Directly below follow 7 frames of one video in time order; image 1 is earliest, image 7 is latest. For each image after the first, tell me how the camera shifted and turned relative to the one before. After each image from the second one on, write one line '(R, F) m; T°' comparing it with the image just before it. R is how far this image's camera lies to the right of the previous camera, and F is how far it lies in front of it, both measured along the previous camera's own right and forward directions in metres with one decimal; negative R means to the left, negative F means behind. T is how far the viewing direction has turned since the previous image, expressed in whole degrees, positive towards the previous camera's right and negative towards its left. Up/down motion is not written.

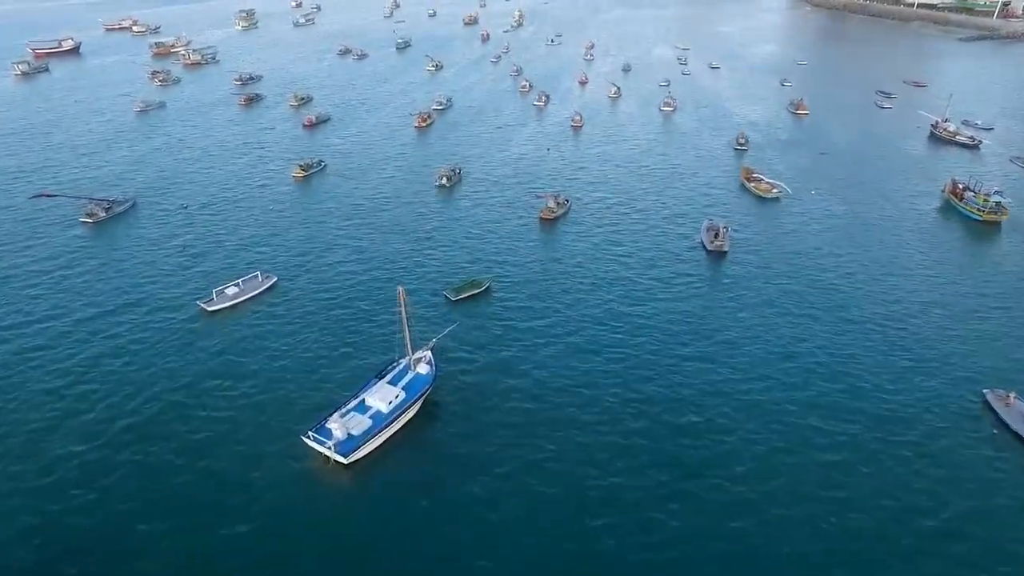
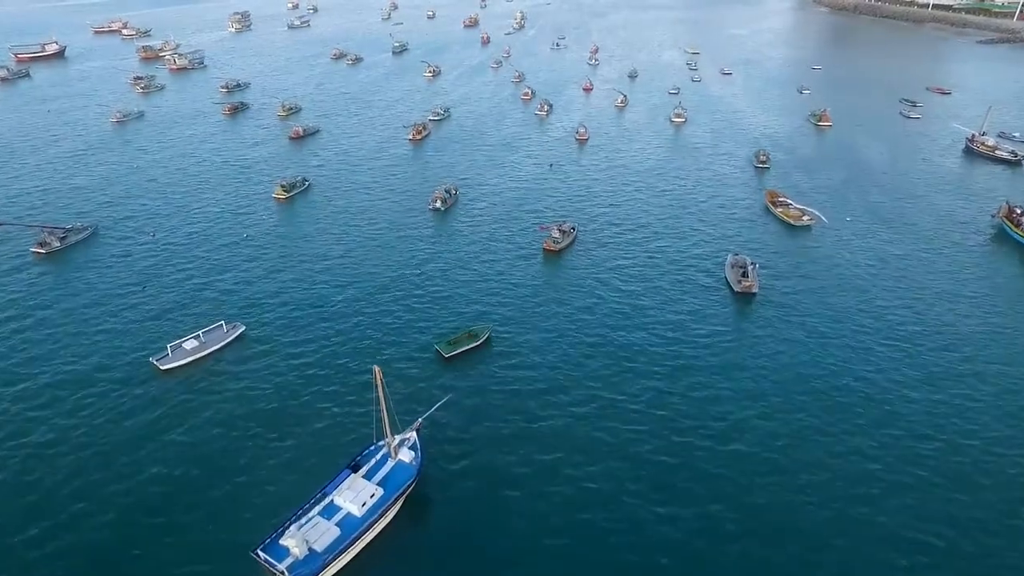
(+0.1, +11.9) m; 0°
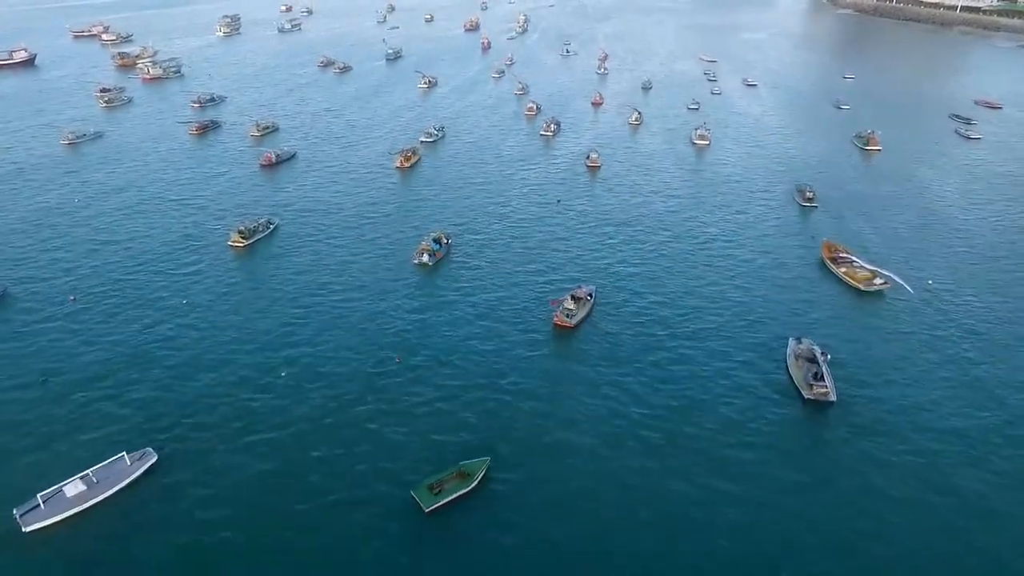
(0.0, +21.0) m; 0°
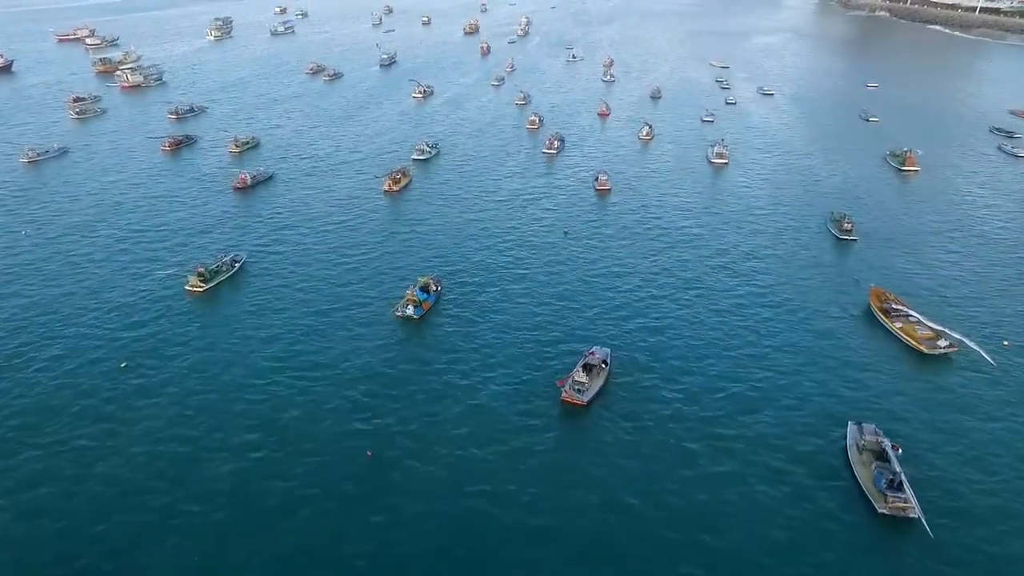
(+0.2, +13.9) m; 0°
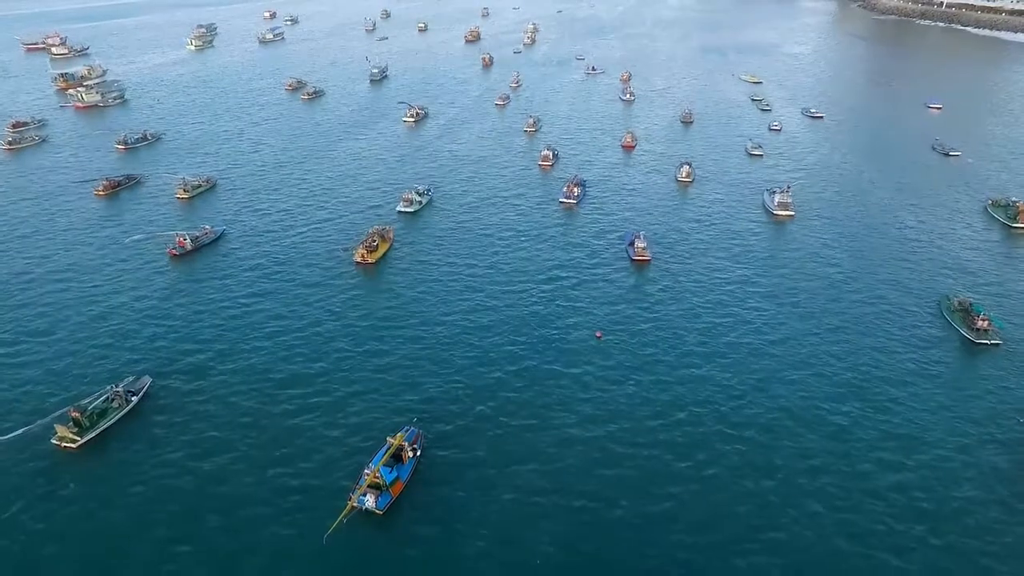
(-0.7, +29.1) m; 0°
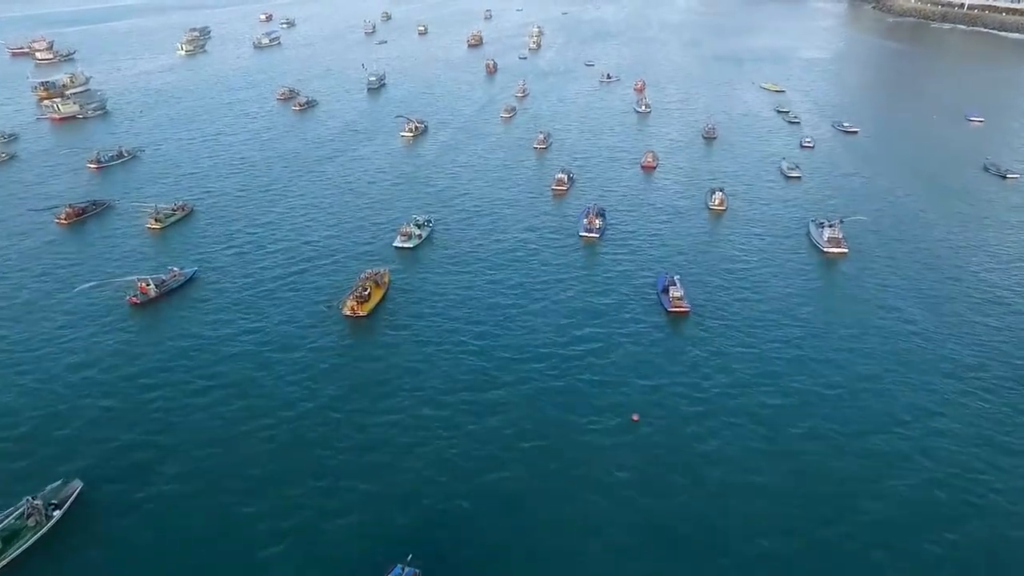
(-1.1, +14.3) m; 0°
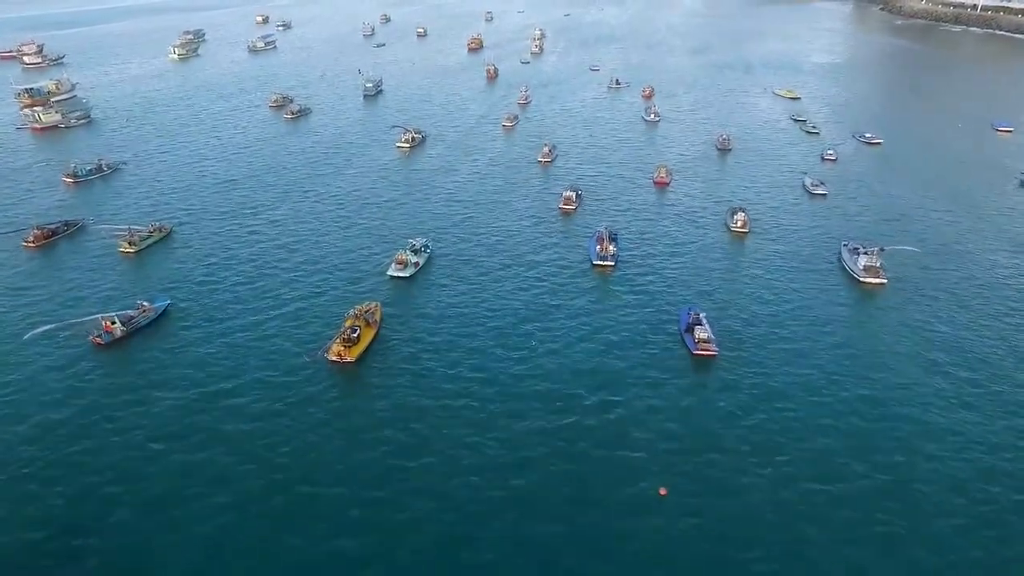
(-0.4, +9.4) m; 0°
